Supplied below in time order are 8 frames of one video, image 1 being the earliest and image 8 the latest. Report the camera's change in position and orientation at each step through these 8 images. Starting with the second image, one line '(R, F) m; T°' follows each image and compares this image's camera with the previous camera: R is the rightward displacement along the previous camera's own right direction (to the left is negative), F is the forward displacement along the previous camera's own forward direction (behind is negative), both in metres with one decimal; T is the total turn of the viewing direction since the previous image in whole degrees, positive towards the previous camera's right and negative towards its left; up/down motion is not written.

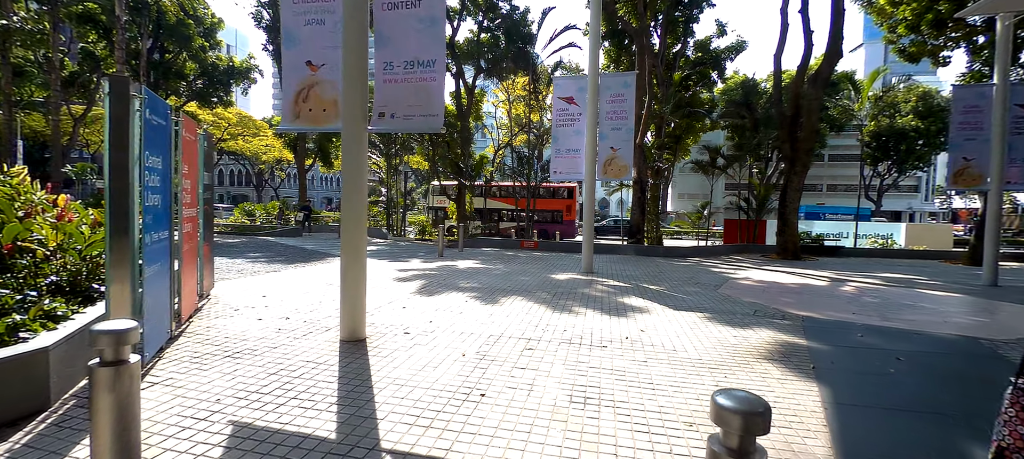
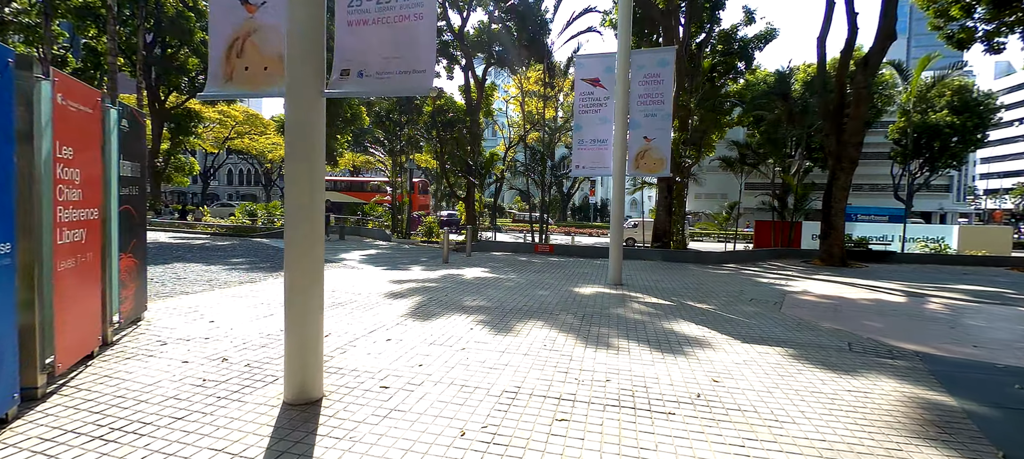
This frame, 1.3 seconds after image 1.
(-0.1, +1.6) m; -1°
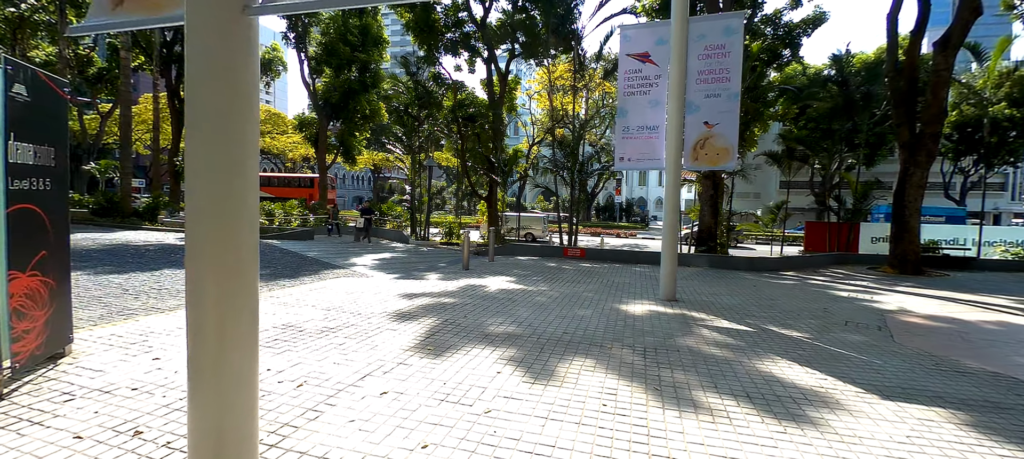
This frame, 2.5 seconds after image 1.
(-0.2, +1.4) m; -3°
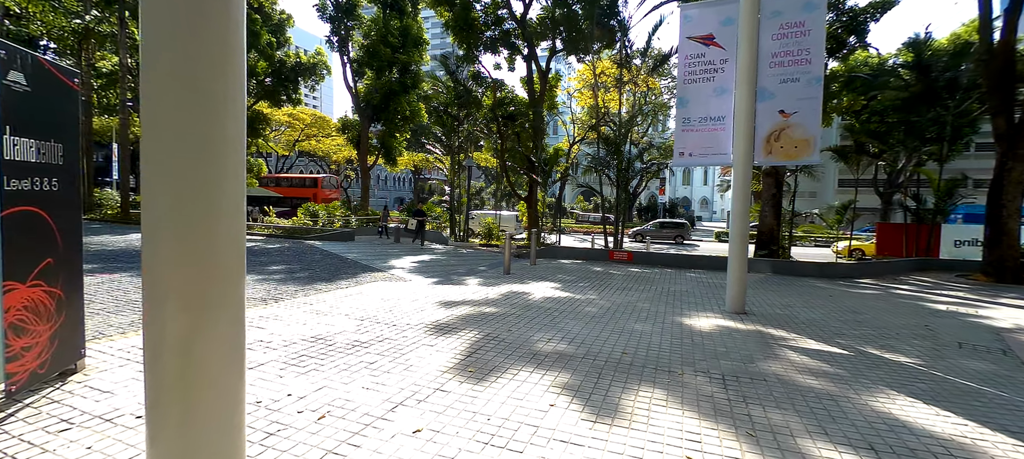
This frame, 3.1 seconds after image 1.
(-0.1, +0.6) m; -5°
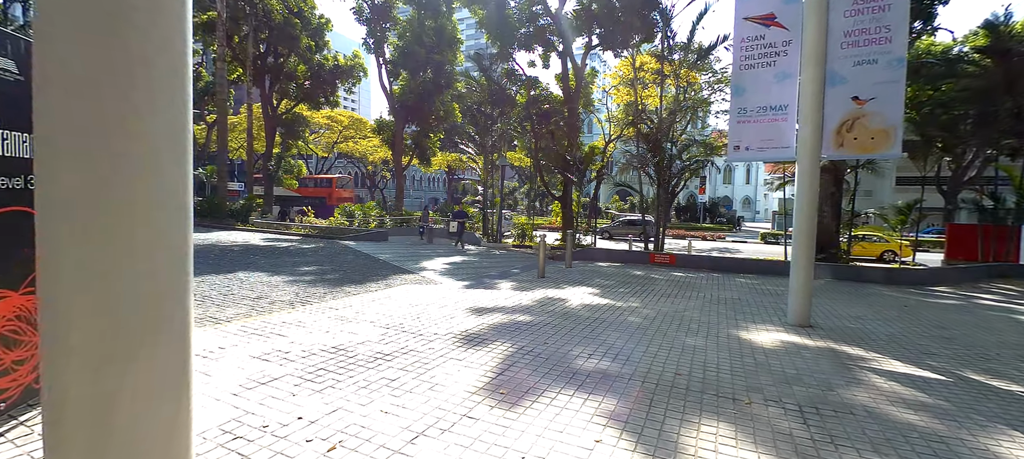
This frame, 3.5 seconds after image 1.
(0.0, +0.5) m; -4°
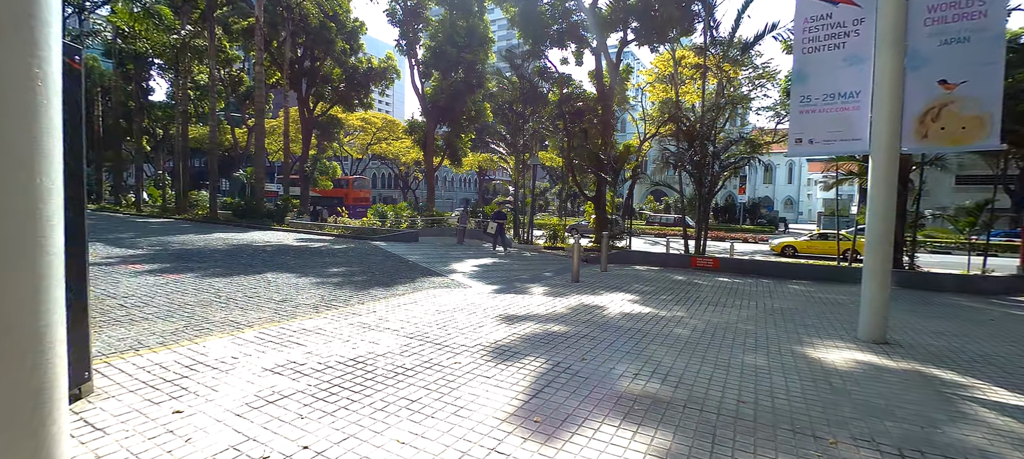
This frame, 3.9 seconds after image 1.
(0.0, +0.4) m; -4°
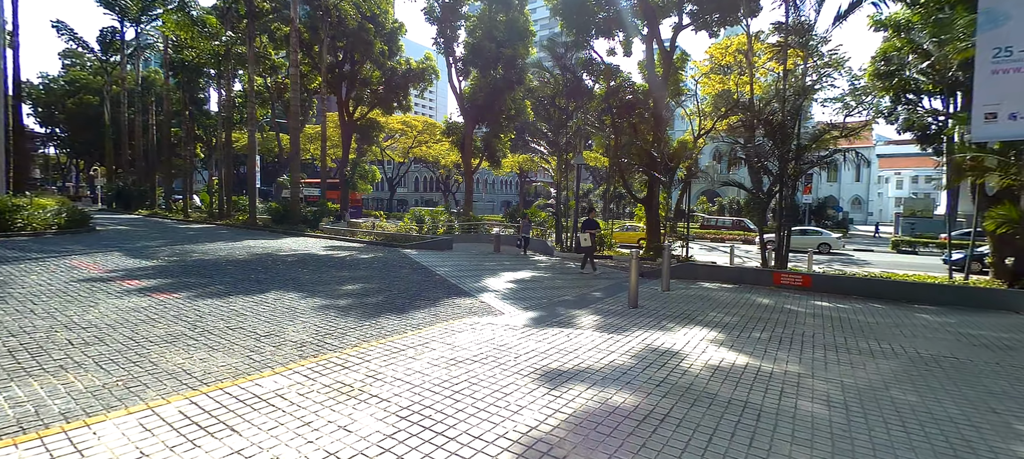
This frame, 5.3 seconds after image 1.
(0.0, +1.6) m; -5°
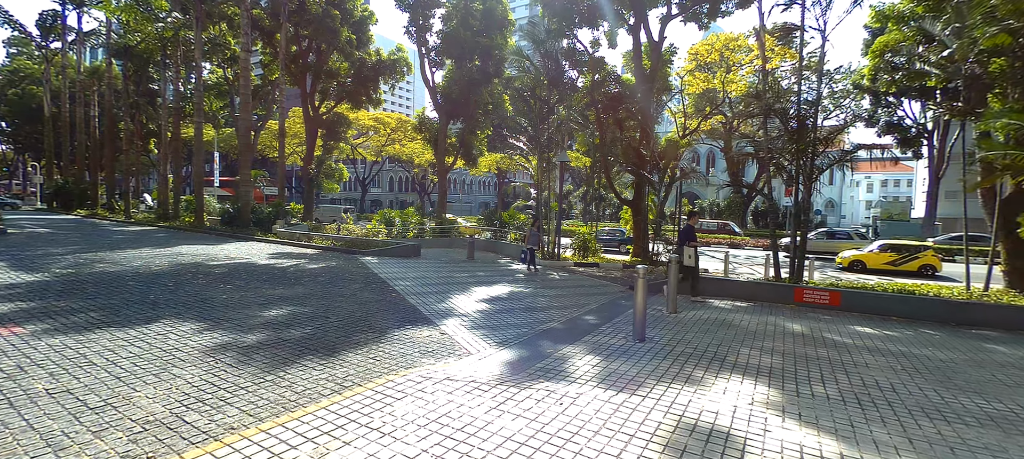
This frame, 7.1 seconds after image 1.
(+0.1, +1.7) m; +3°
